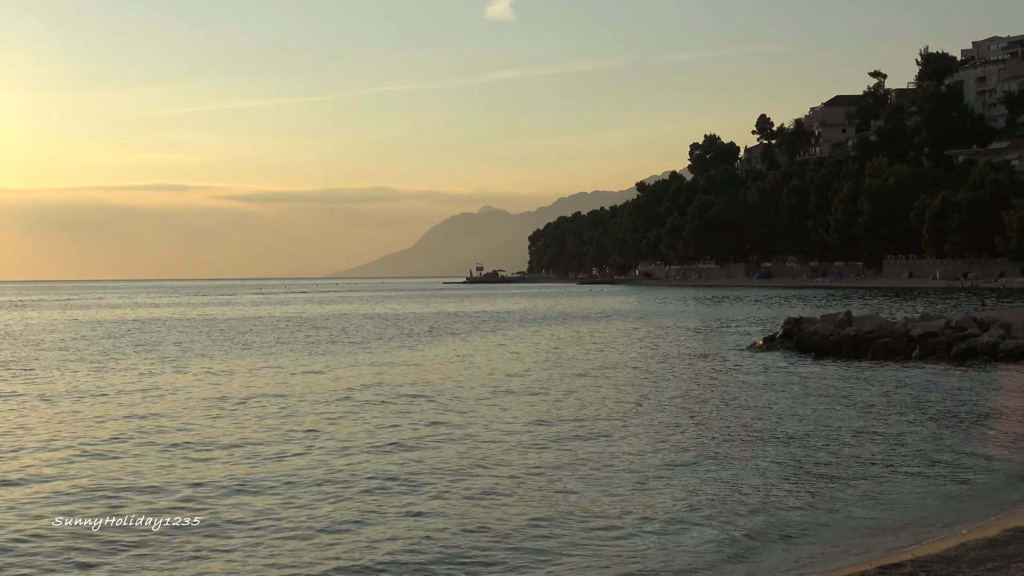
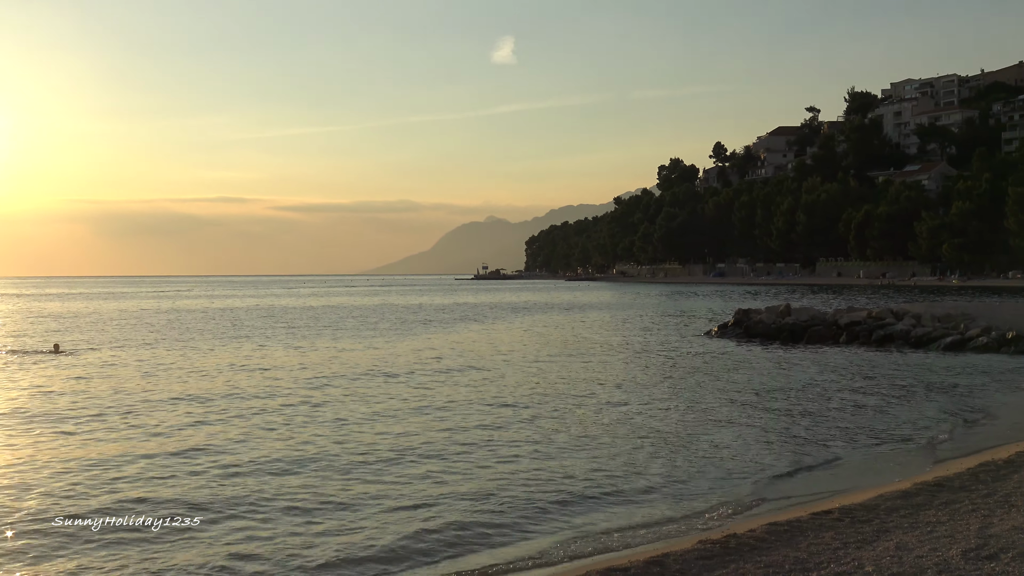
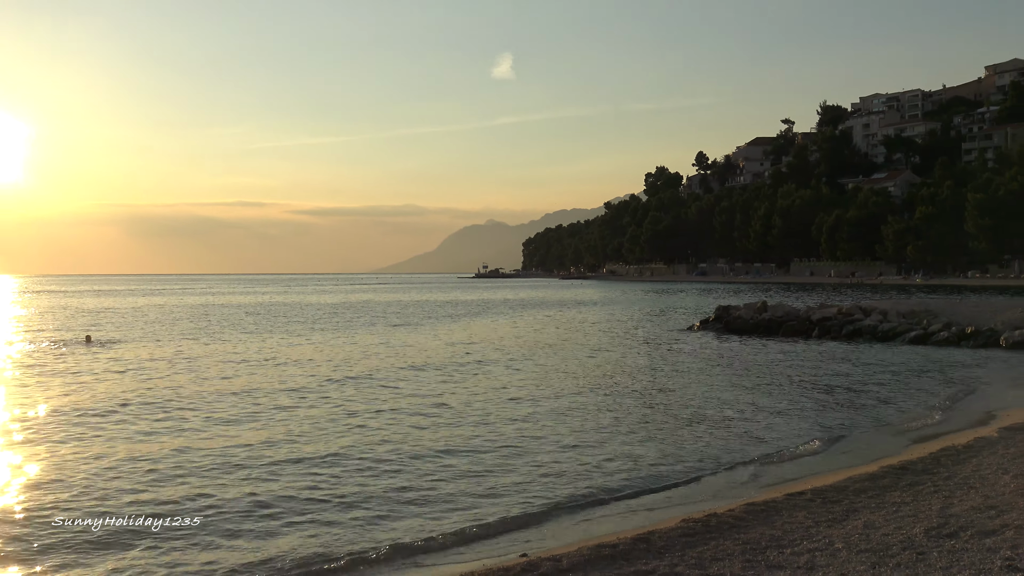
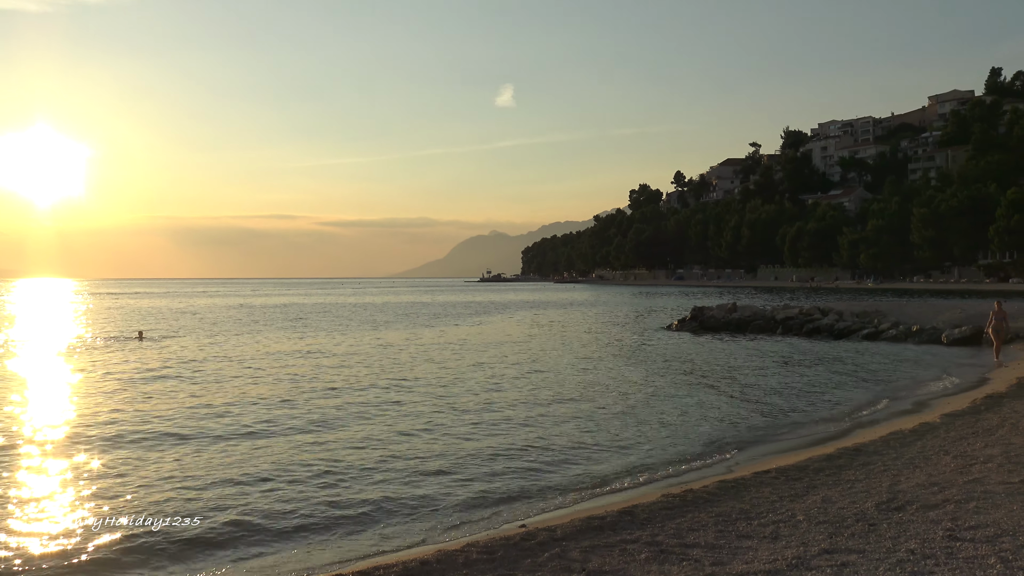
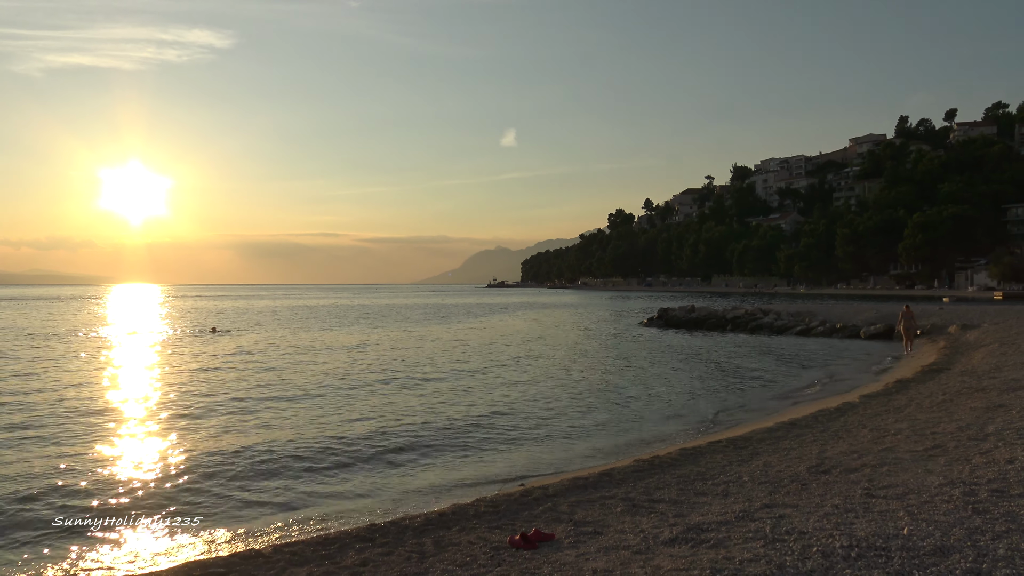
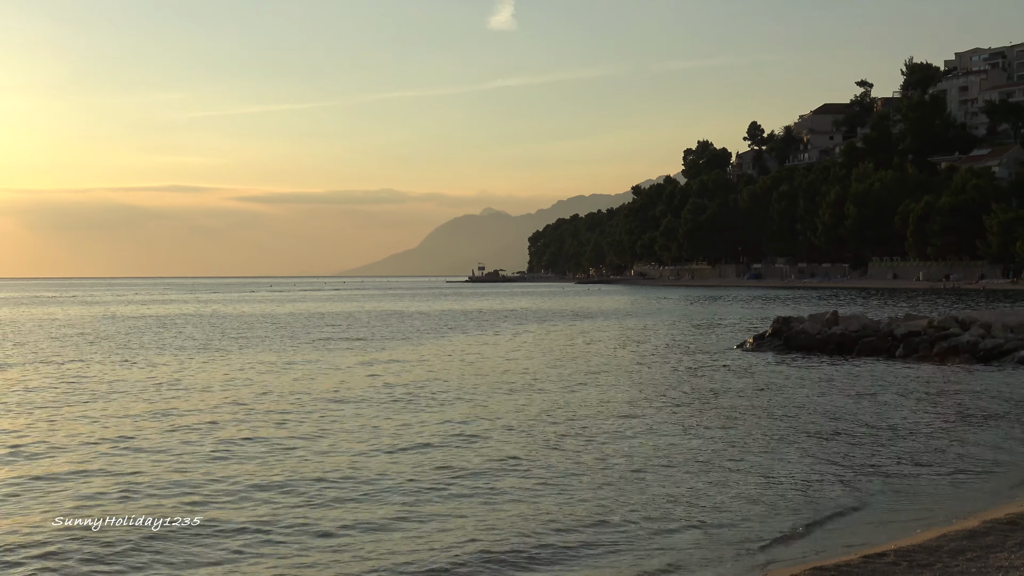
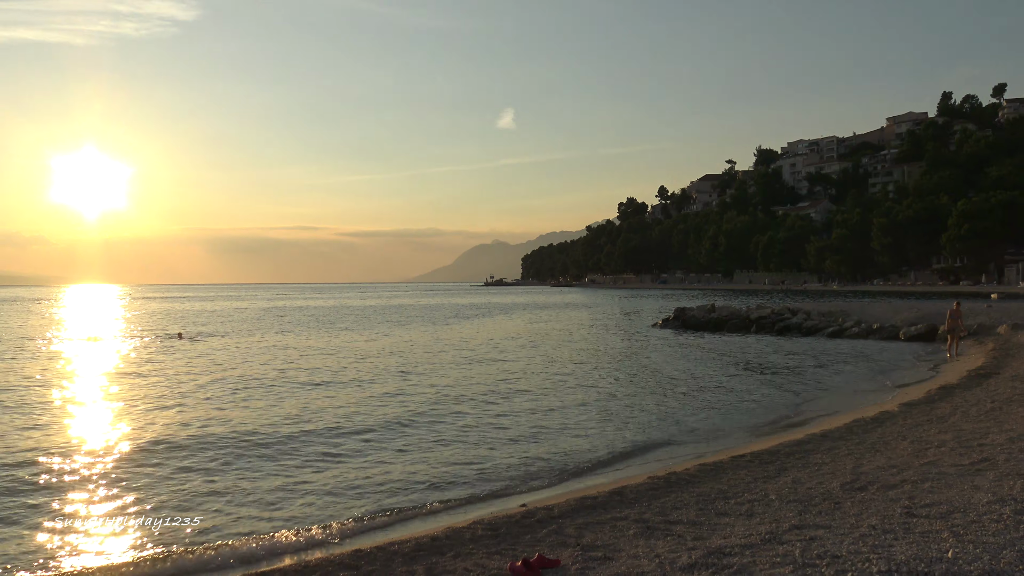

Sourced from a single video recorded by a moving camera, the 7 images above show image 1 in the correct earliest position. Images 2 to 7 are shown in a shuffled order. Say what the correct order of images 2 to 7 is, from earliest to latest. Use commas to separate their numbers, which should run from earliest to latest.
6, 2, 3, 4, 7, 5
